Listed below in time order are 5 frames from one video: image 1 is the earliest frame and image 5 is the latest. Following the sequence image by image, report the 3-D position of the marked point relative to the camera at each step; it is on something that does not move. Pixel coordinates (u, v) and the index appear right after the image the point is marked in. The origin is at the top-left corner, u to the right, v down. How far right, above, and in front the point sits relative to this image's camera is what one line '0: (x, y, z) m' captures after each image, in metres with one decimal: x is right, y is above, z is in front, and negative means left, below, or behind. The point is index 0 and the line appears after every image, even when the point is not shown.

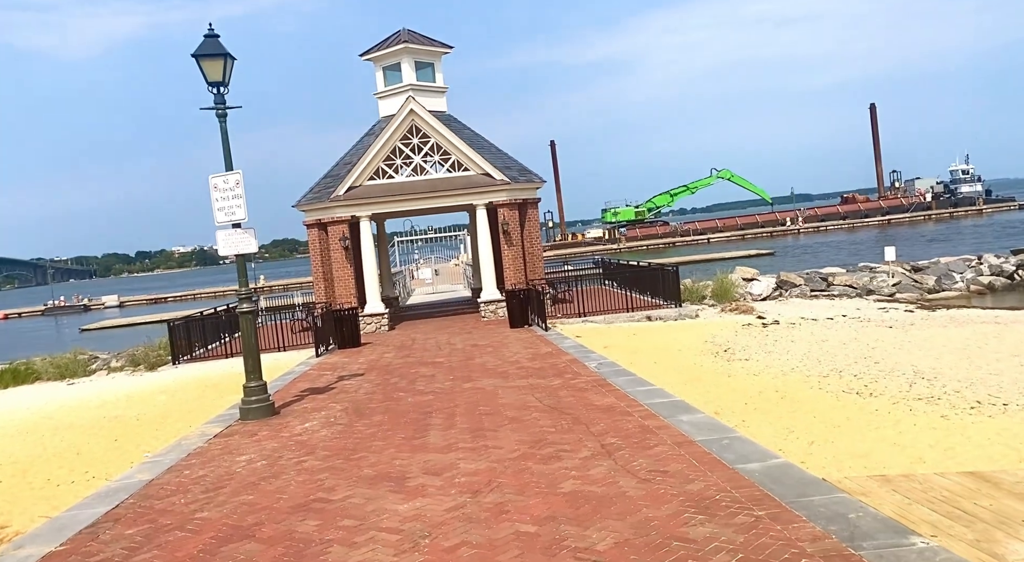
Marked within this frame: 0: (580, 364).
0: (+1.0, -1.2, +11.2) m
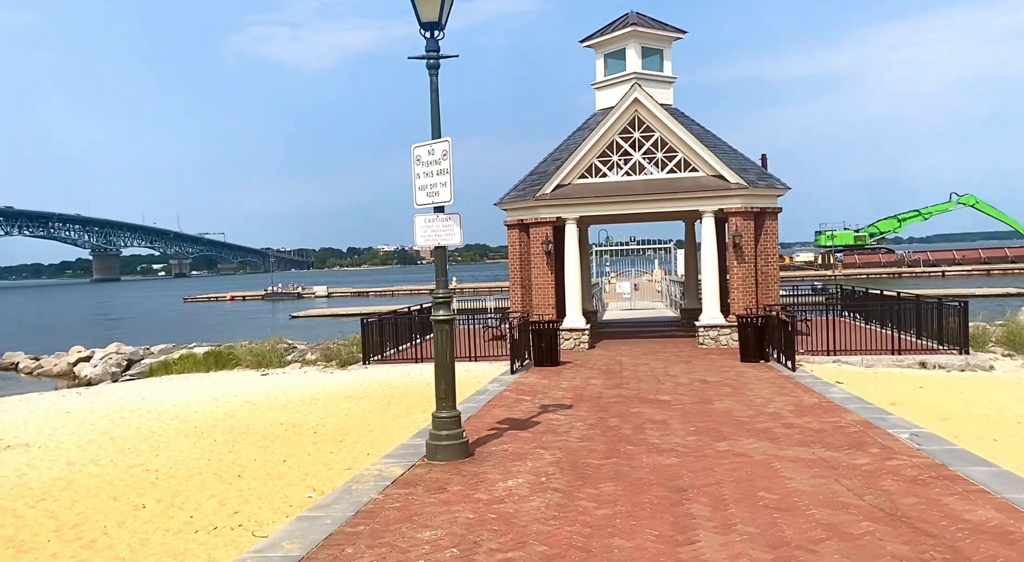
0: (+3.8, -1.6, +7.9) m
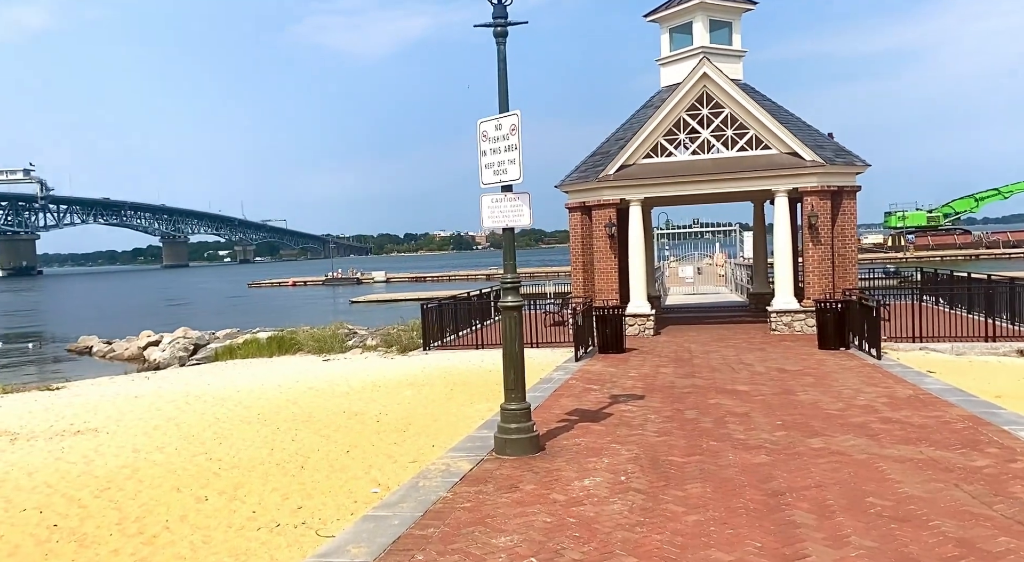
0: (+4.5, -1.4, +7.2) m
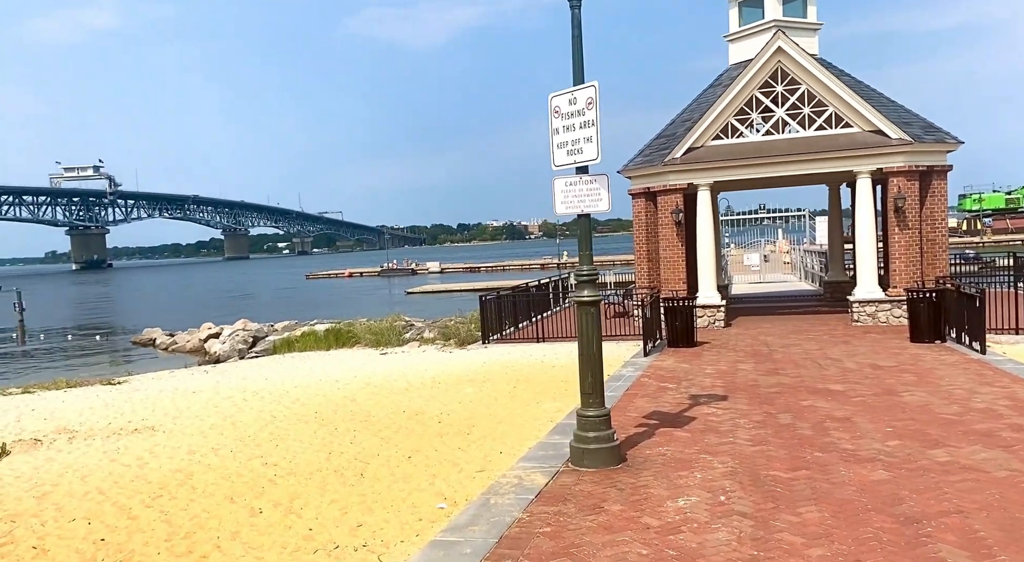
0: (+5.1, -1.3, +6.1) m
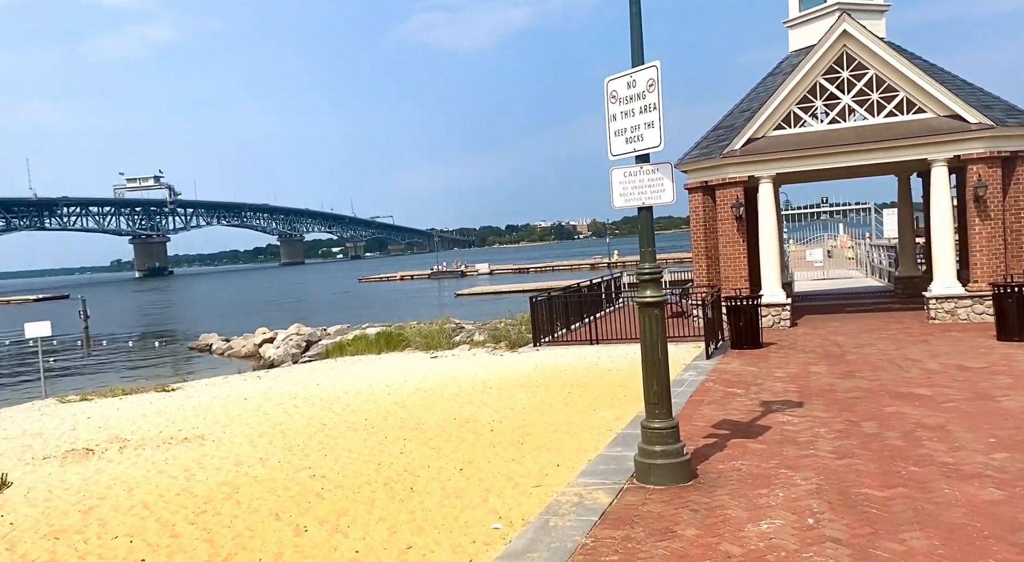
0: (+5.5, -1.2, +5.3) m
